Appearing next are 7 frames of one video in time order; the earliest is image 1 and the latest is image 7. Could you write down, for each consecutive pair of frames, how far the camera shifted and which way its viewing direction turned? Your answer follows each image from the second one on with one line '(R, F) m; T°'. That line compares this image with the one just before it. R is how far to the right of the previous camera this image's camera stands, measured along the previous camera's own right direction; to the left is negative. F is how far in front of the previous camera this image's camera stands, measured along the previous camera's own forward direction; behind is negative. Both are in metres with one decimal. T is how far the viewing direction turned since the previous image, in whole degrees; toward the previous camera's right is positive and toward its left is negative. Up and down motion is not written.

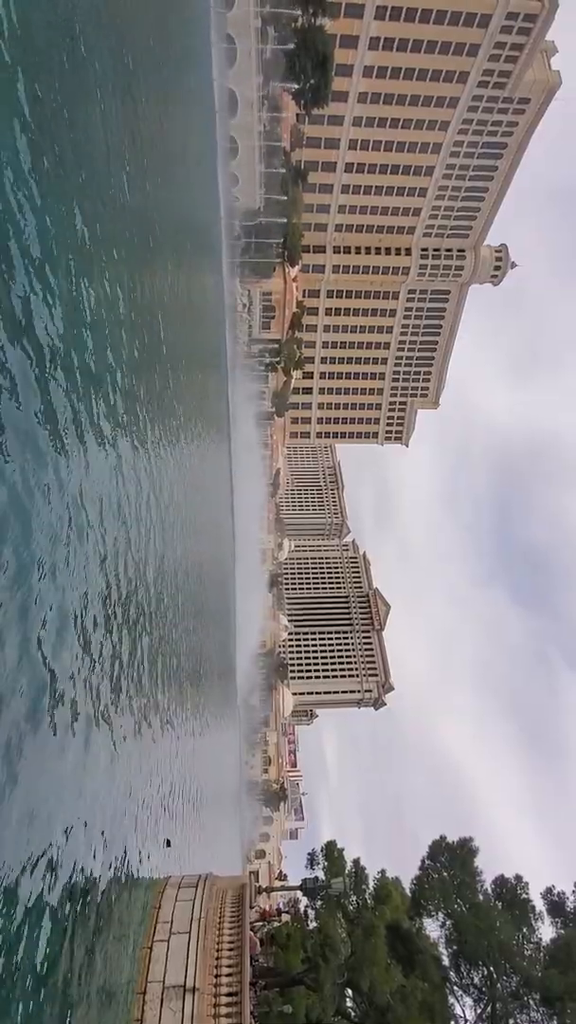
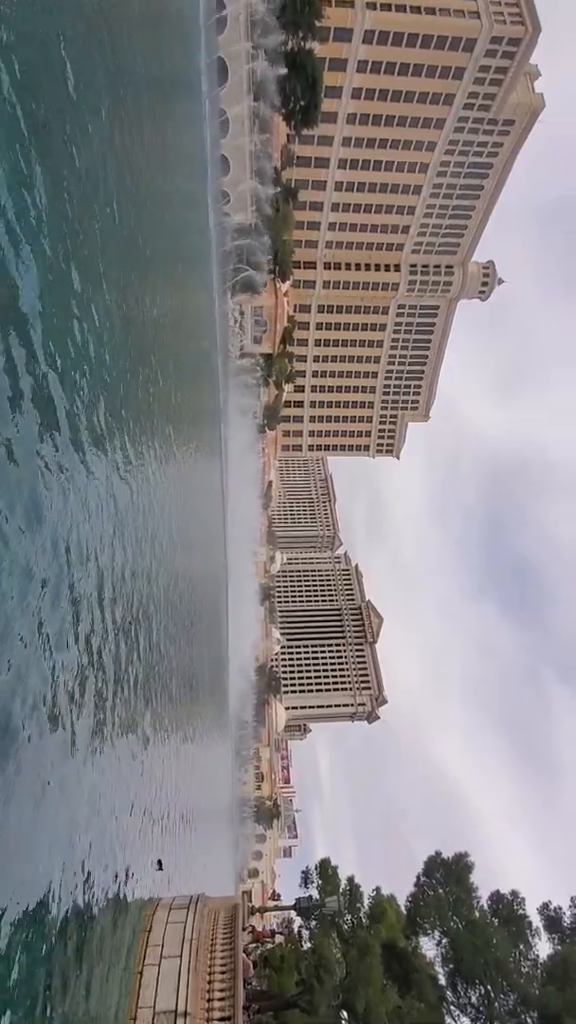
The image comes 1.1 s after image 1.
(0.0, +0.3) m; +1°
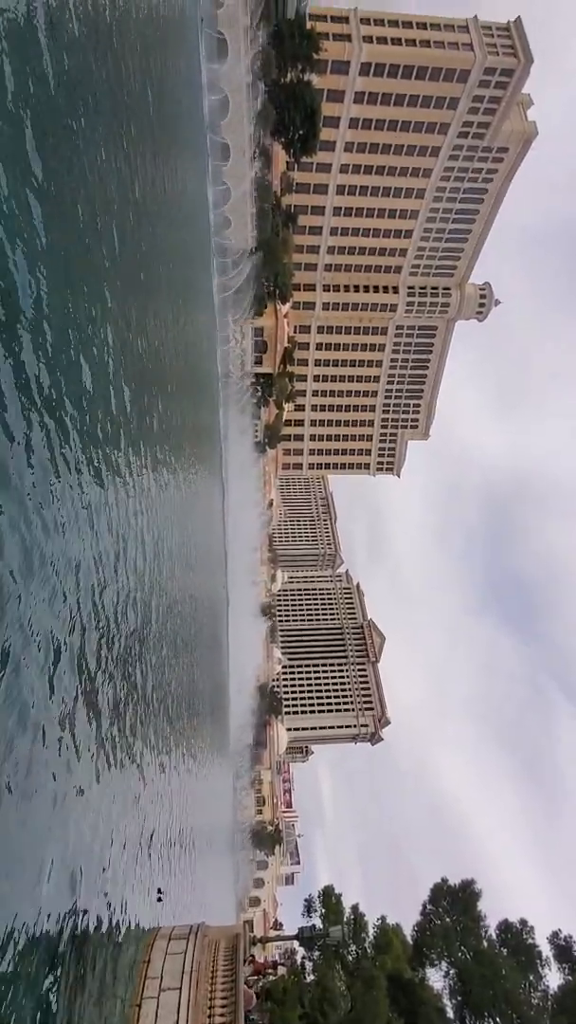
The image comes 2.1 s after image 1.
(-0.1, +0.5) m; 0°
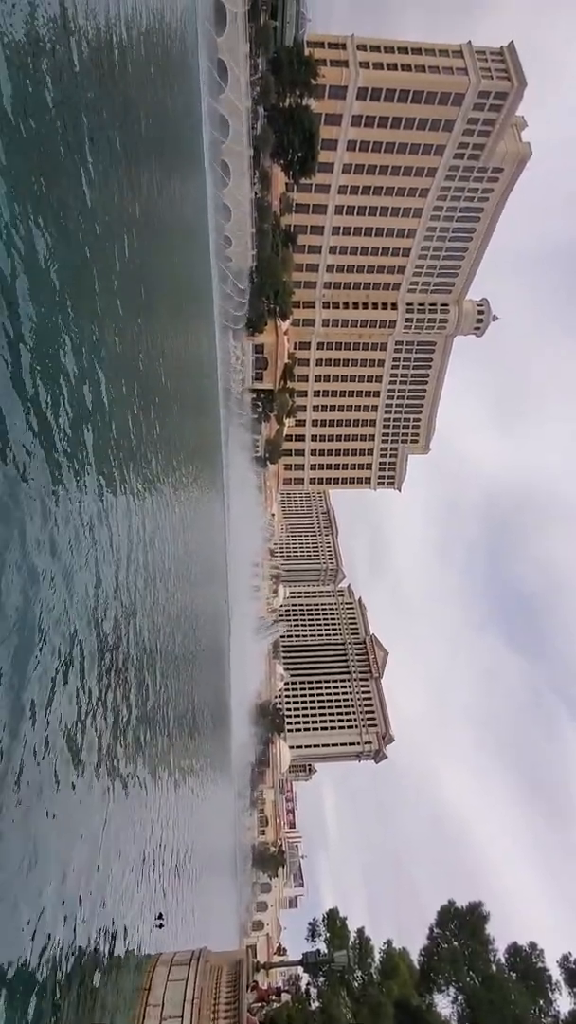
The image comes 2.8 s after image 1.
(-0.1, +0.4) m; 0°
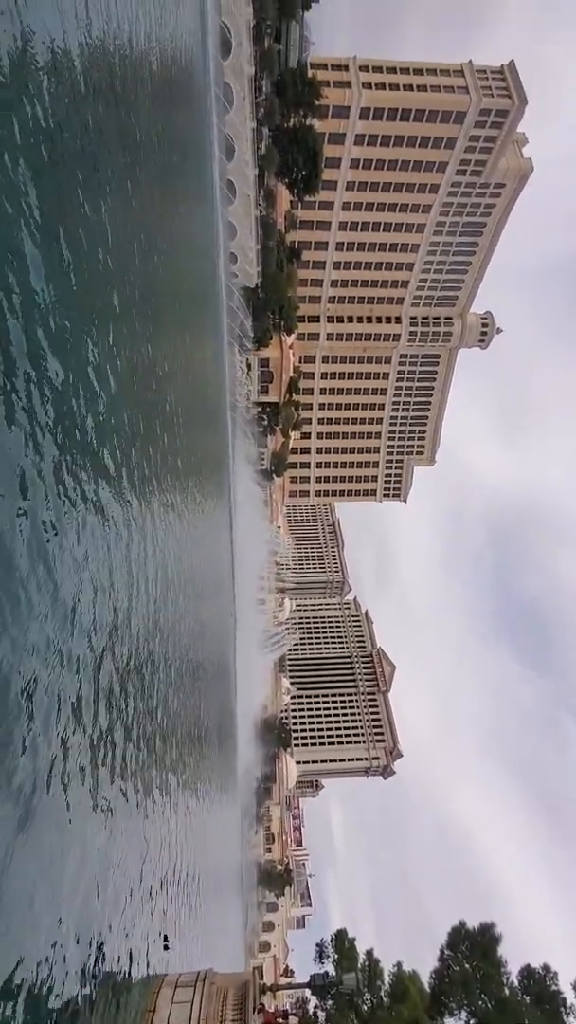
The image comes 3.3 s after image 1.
(0.0, +0.4) m; 0°
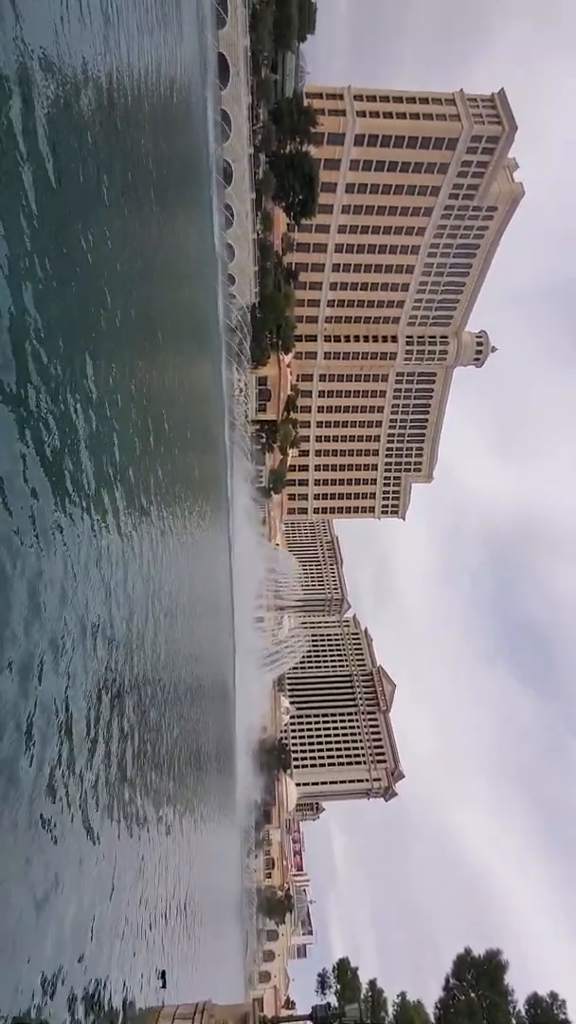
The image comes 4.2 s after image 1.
(-0.1, +0.4) m; 0°
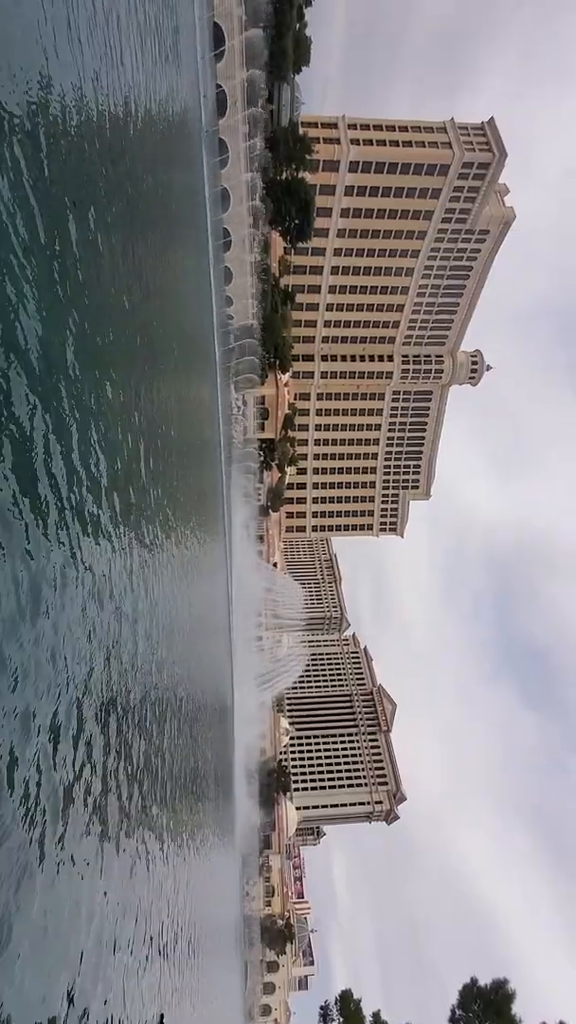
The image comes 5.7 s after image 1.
(0.0, +0.4) m; 0°
